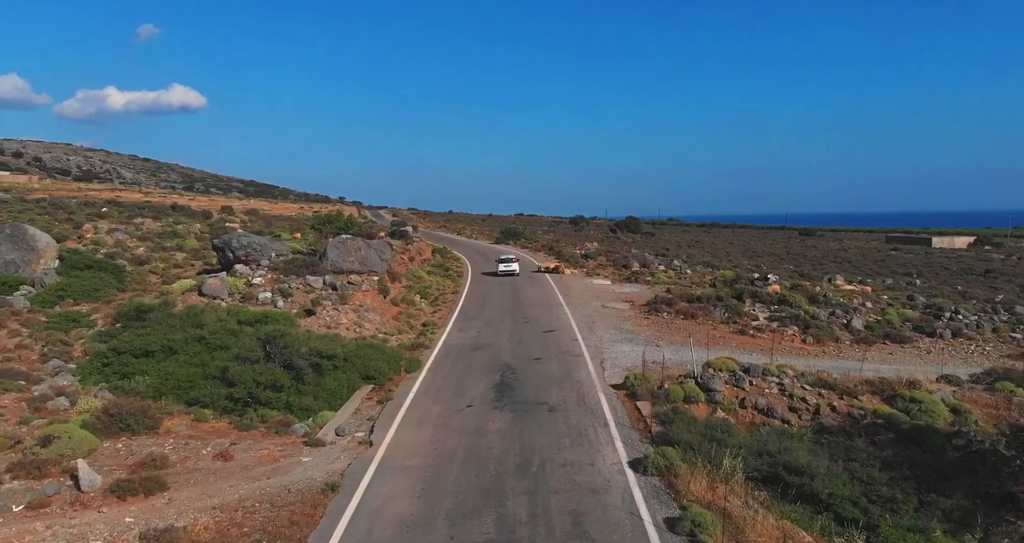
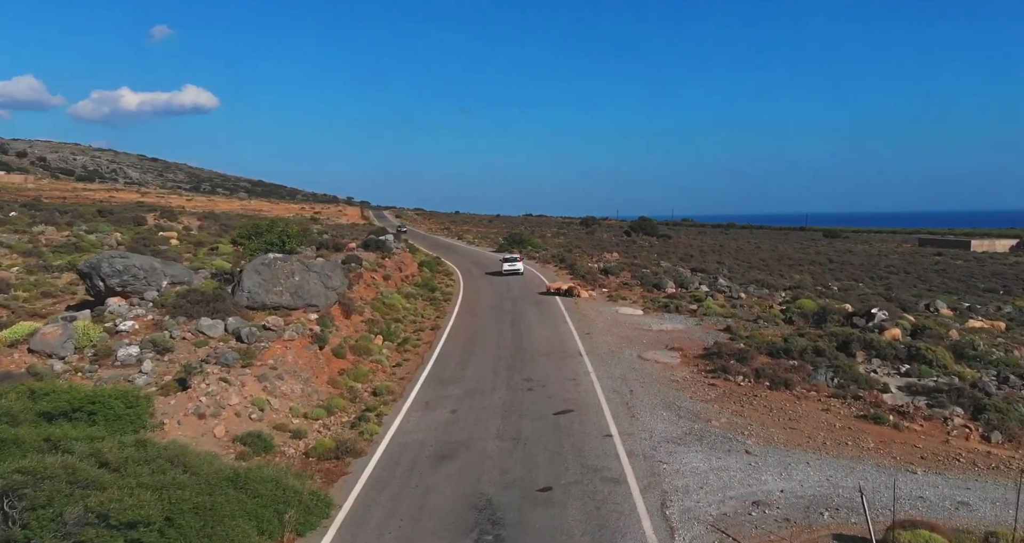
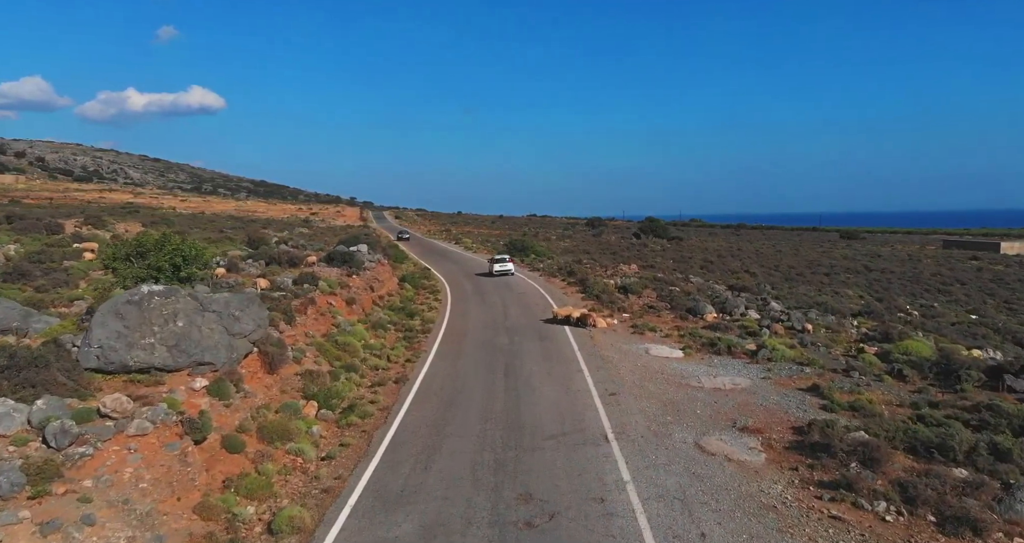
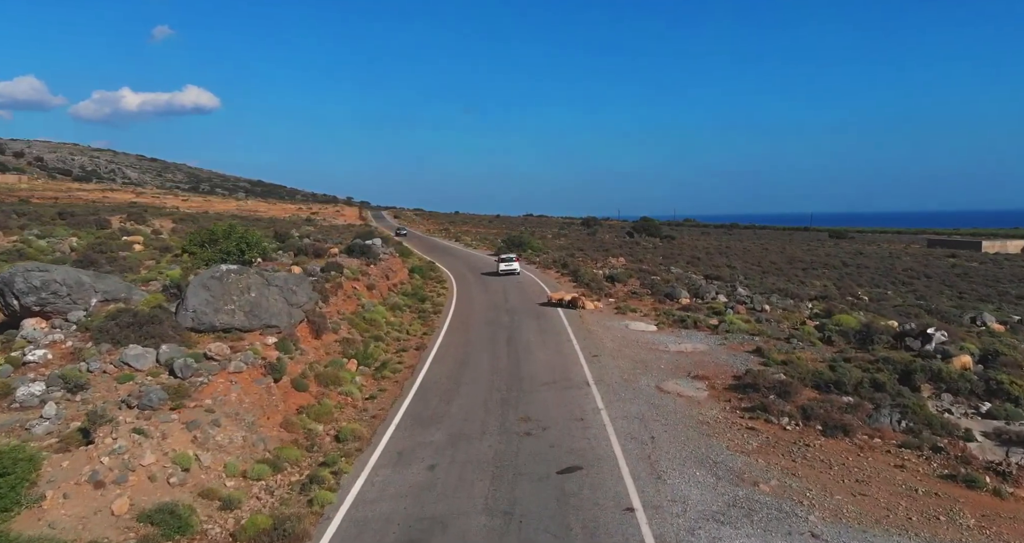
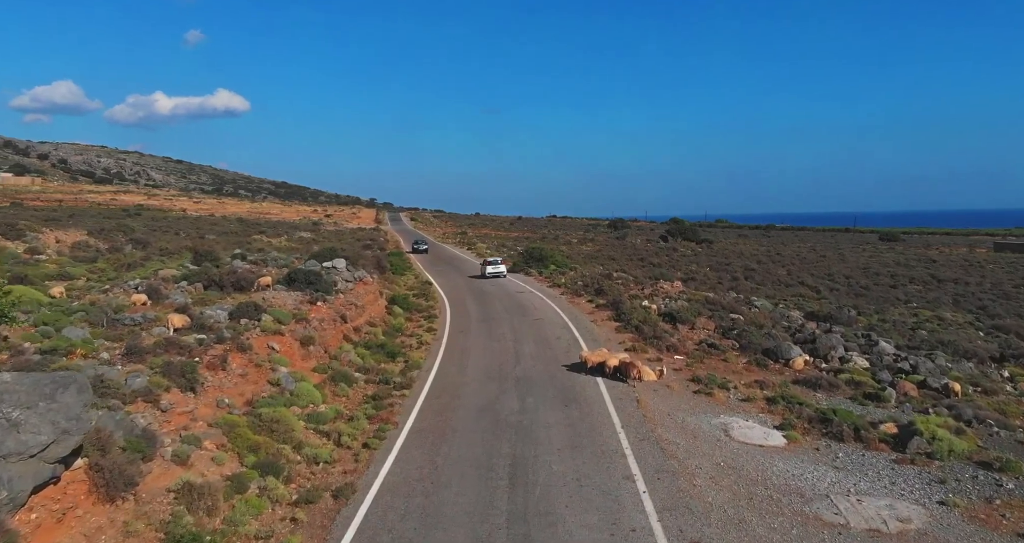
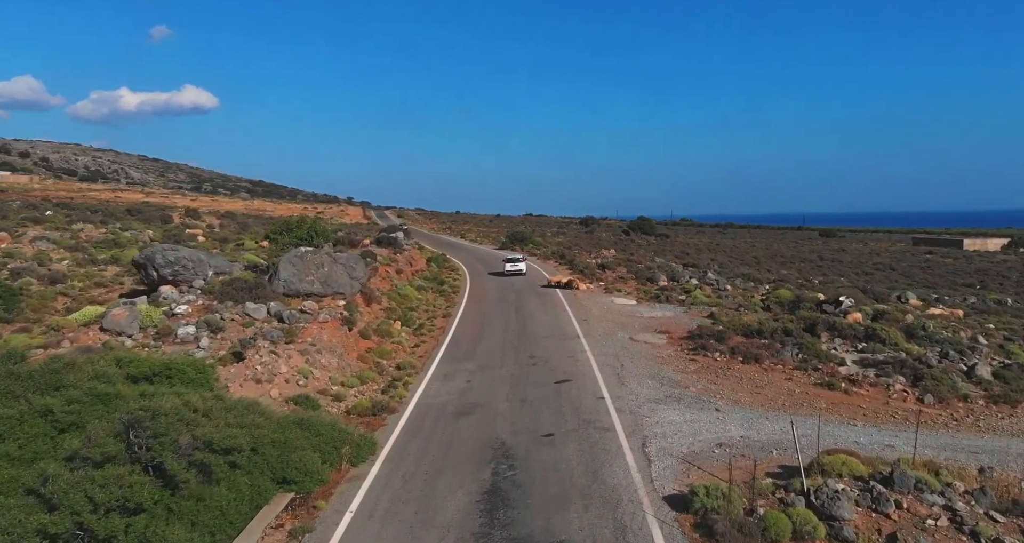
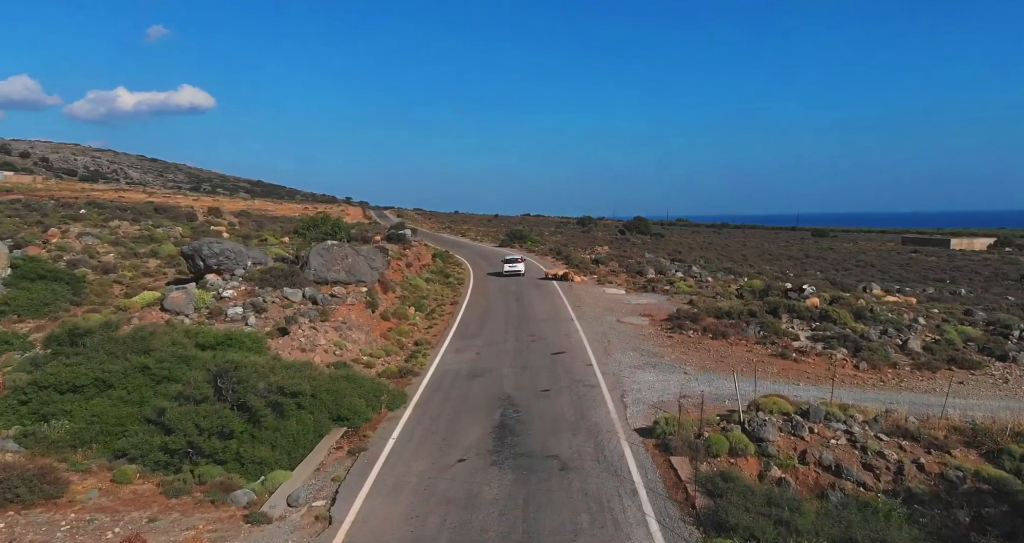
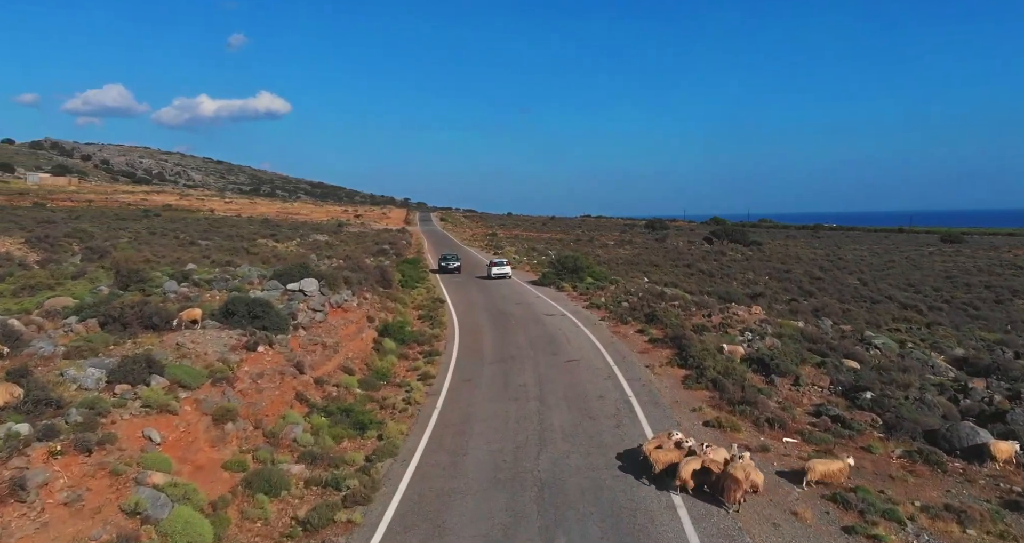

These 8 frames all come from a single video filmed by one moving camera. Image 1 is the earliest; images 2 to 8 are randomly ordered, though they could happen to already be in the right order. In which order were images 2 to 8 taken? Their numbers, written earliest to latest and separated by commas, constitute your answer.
7, 6, 2, 4, 3, 5, 8
